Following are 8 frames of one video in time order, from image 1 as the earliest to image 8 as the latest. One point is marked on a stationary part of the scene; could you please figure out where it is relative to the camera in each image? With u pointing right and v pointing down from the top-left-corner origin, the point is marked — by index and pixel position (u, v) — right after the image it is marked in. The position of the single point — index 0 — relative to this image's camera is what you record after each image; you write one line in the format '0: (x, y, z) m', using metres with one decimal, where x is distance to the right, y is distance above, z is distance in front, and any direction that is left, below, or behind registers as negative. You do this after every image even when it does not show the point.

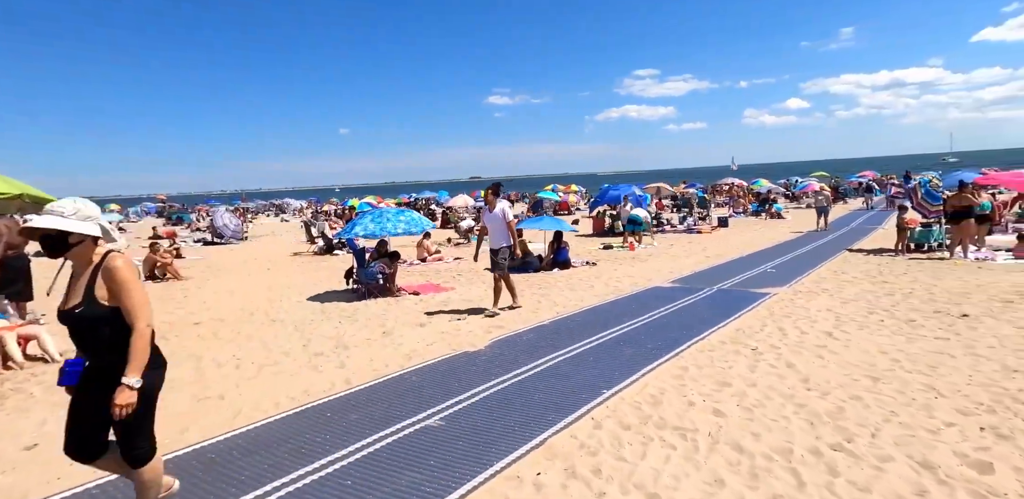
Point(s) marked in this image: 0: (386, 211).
0: (-2.3, +0.7, +9.9) m
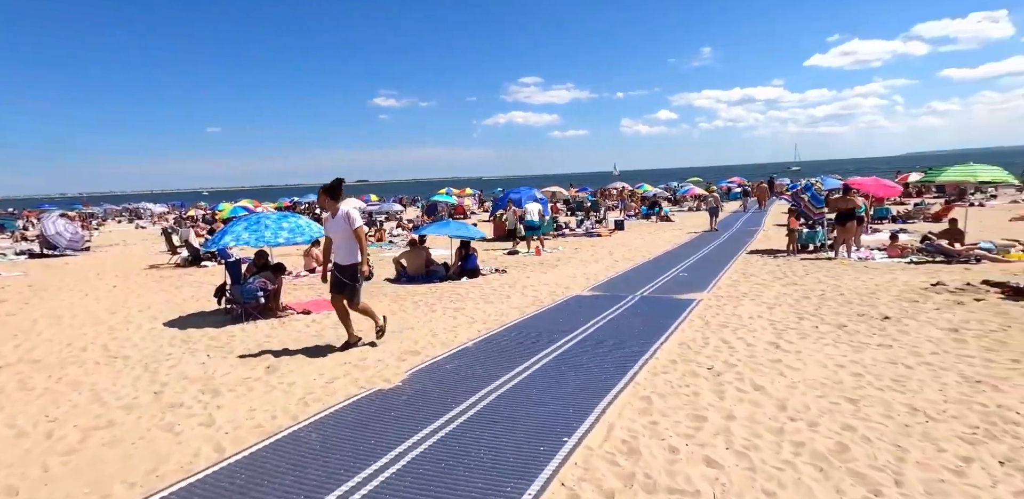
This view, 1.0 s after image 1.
0: (-3.8, +0.5, +8.4) m
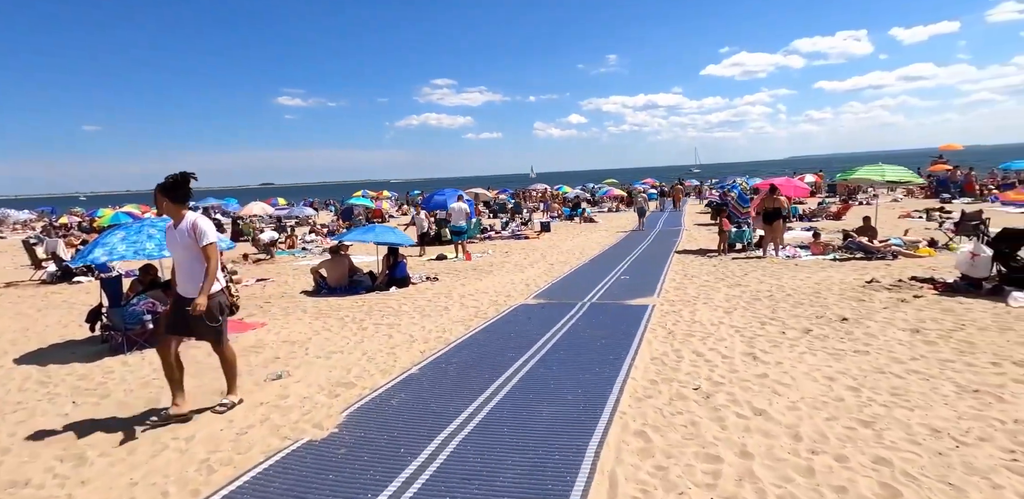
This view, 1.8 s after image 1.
0: (-4.6, +0.3, +7.0) m
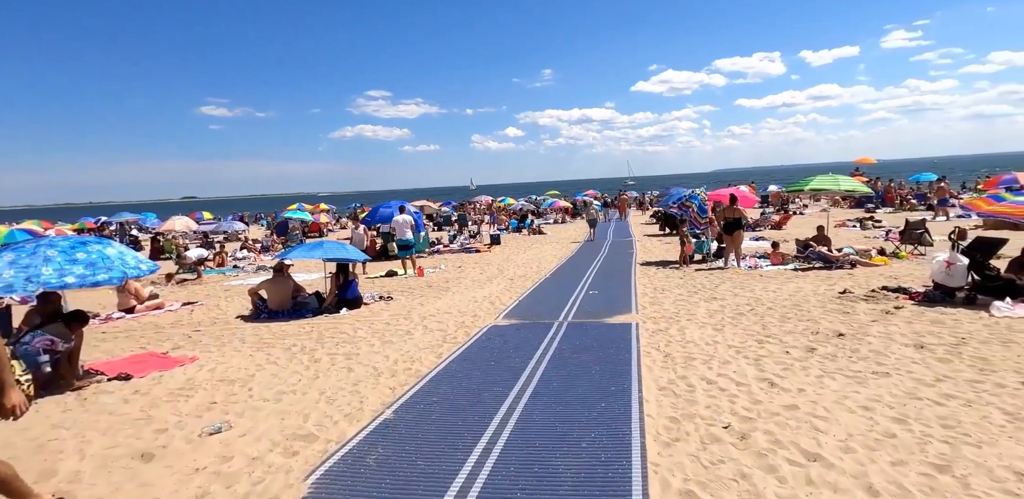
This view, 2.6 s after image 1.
0: (-4.9, +0.1, +5.7) m
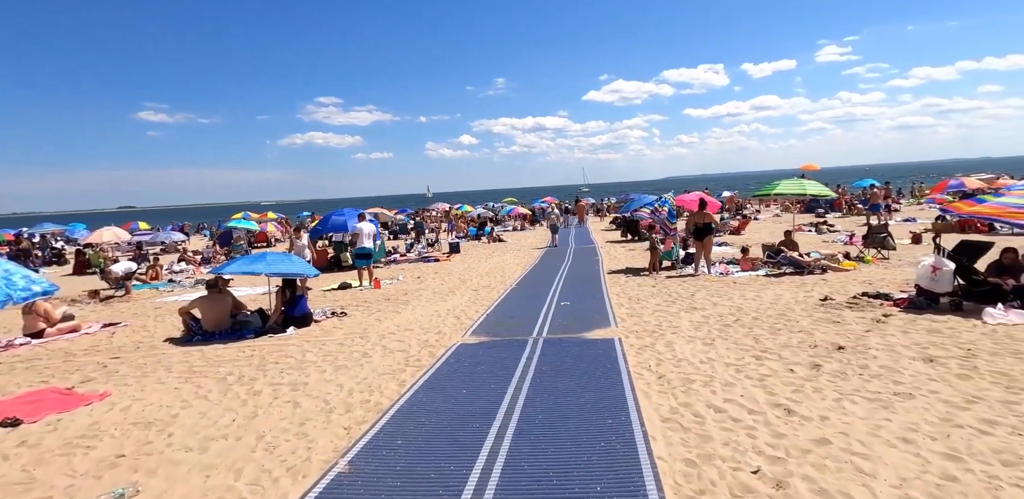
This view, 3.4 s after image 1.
0: (-5.1, -0.1, +4.6) m
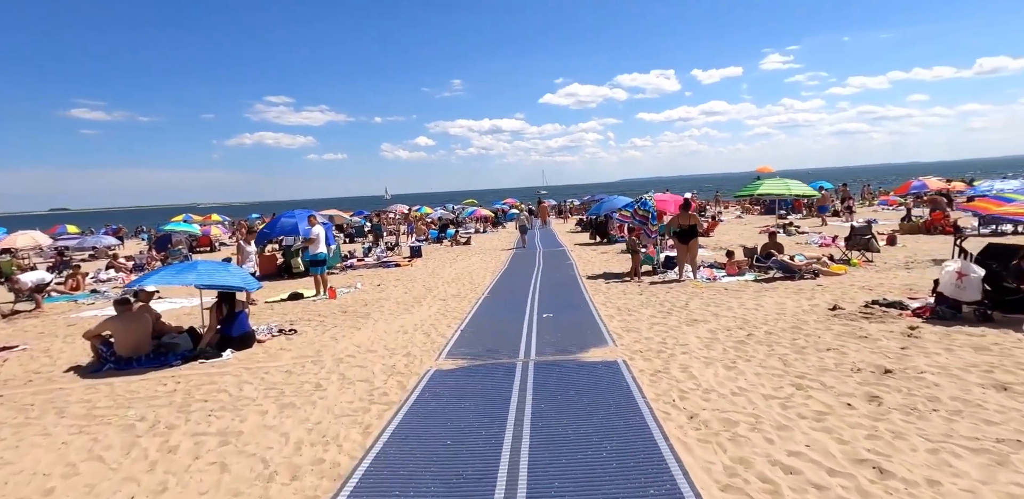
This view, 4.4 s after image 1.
0: (-5.1, -0.2, +3.1) m
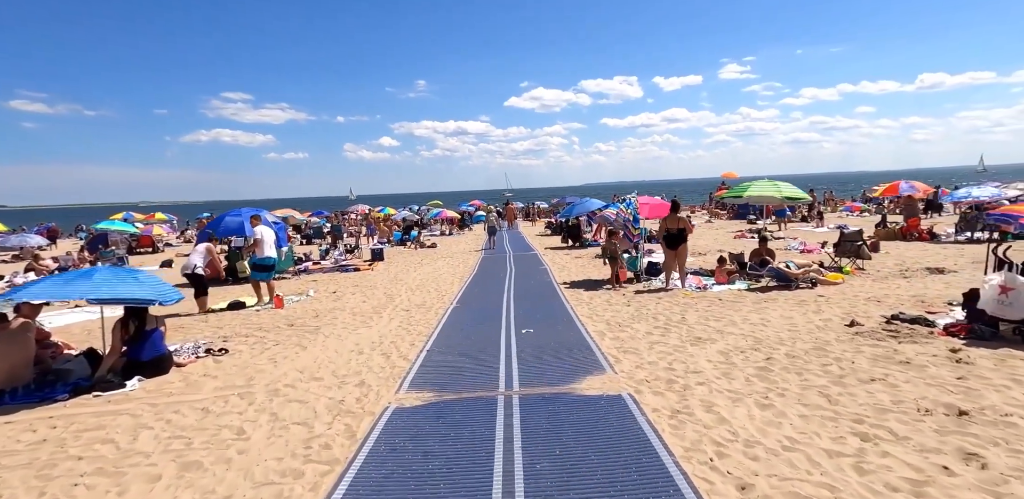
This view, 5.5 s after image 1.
0: (-5.1, -0.2, +1.7) m
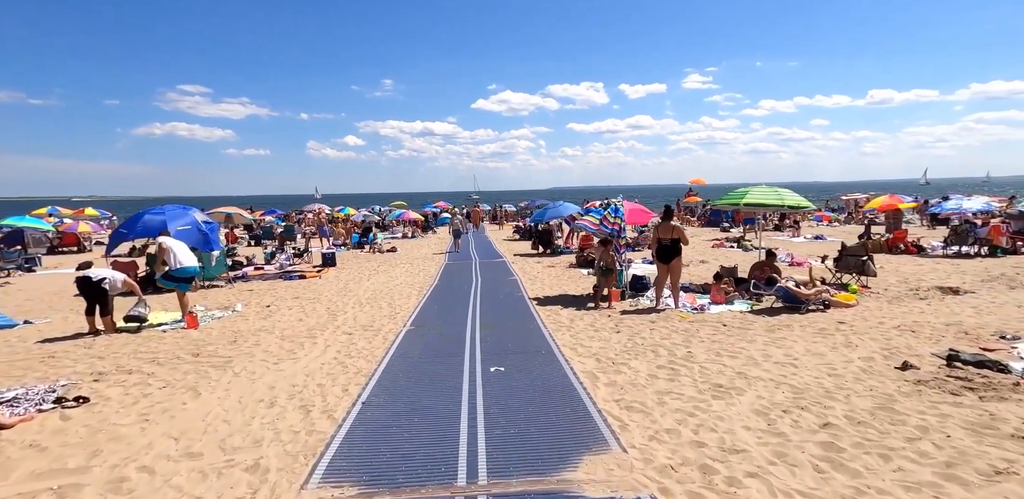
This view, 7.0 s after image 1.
0: (-5.1, -0.3, -0.3) m
